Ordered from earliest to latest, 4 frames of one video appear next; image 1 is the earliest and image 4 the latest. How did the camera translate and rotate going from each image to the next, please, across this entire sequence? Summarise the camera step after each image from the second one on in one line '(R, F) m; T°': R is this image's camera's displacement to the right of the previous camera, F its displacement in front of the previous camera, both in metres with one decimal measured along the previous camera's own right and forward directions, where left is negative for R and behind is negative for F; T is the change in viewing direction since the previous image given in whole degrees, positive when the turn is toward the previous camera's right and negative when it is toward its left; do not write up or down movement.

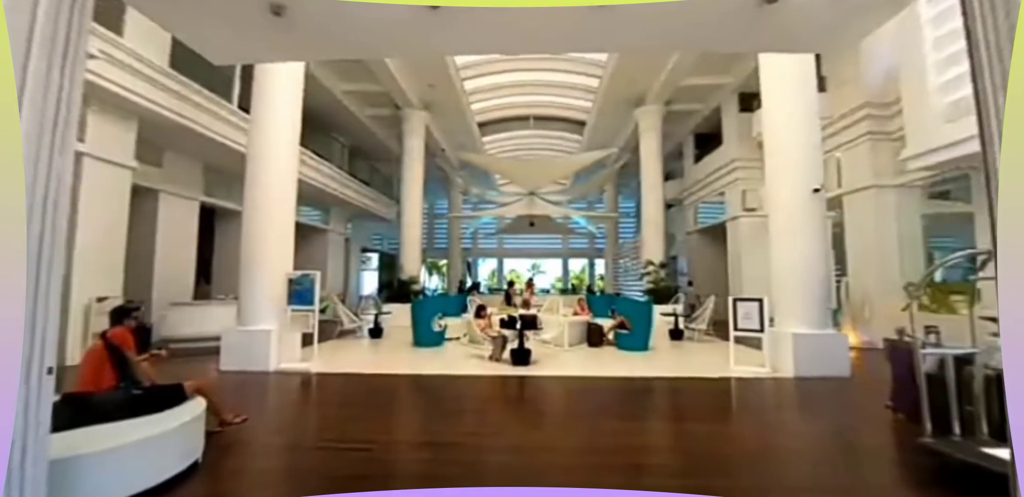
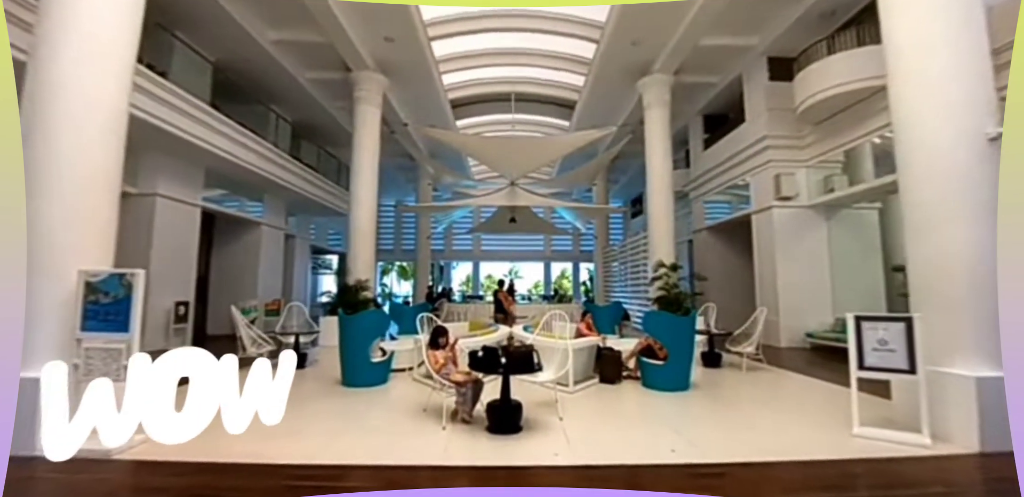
(0.0, +2.0) m; +3°
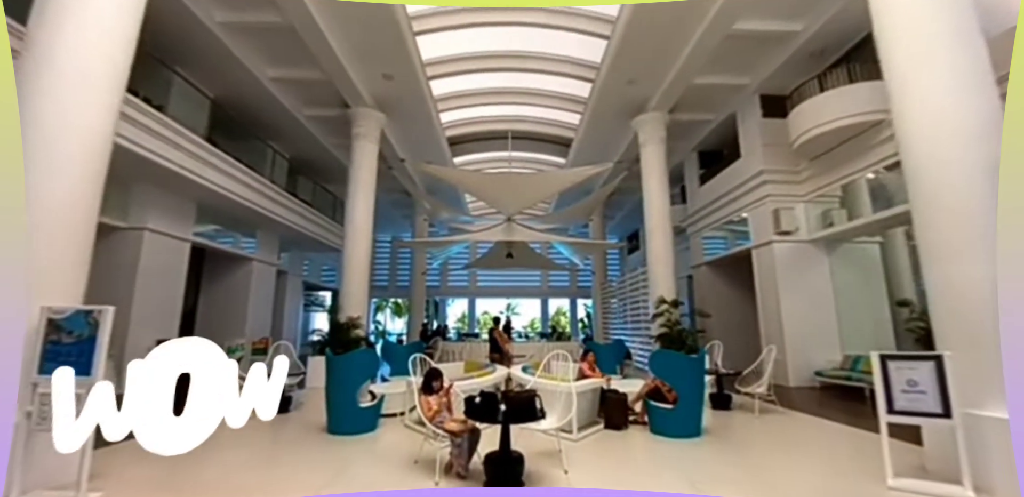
(0.0, +0.2) m; +1°
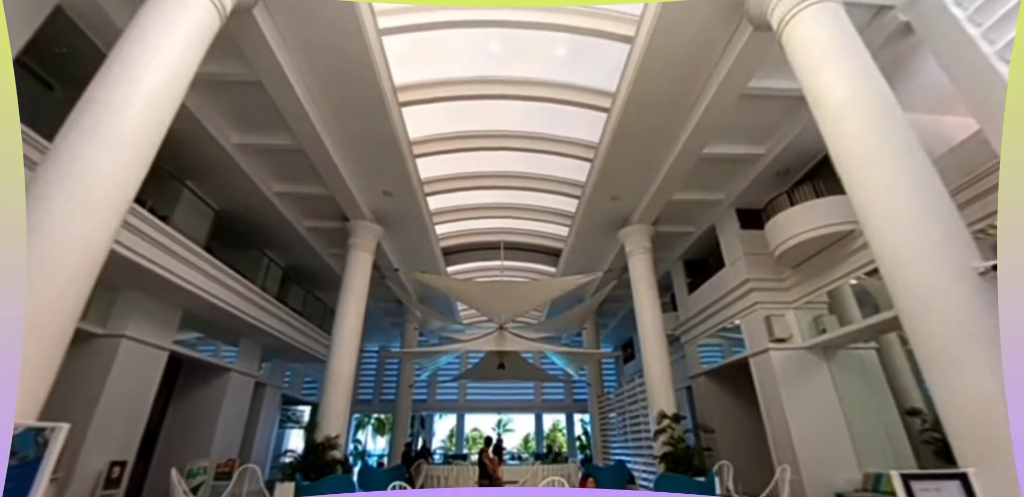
(0.0, 0.0) m; +1°
